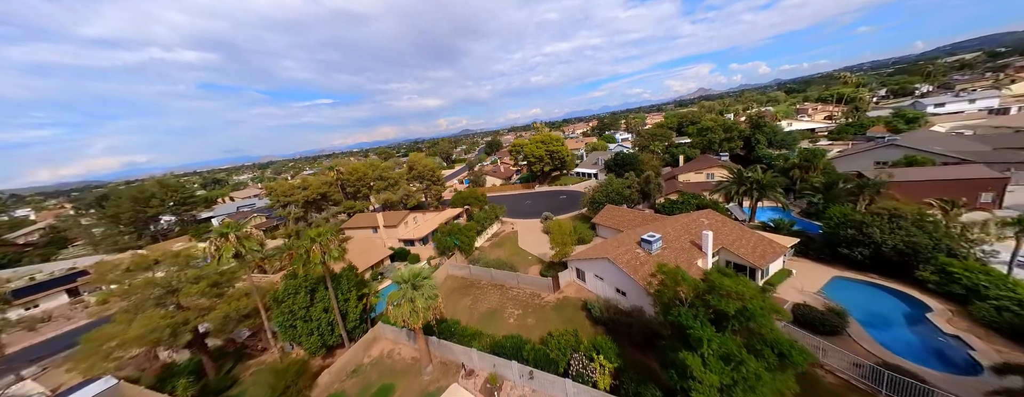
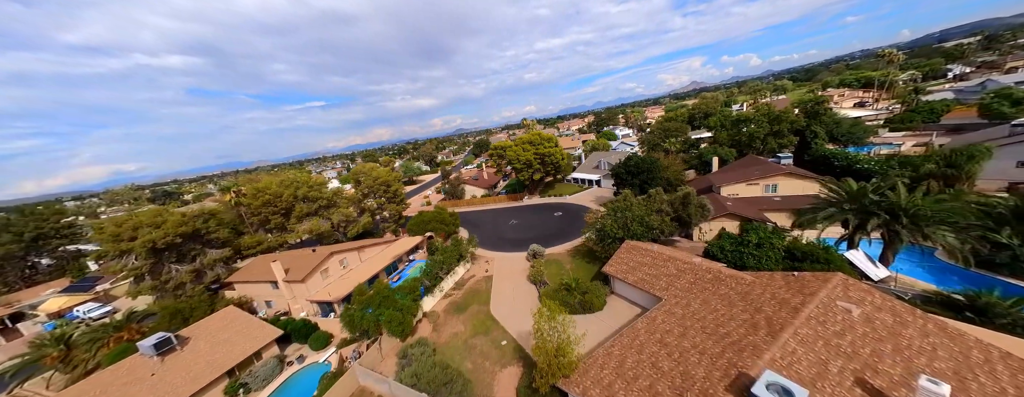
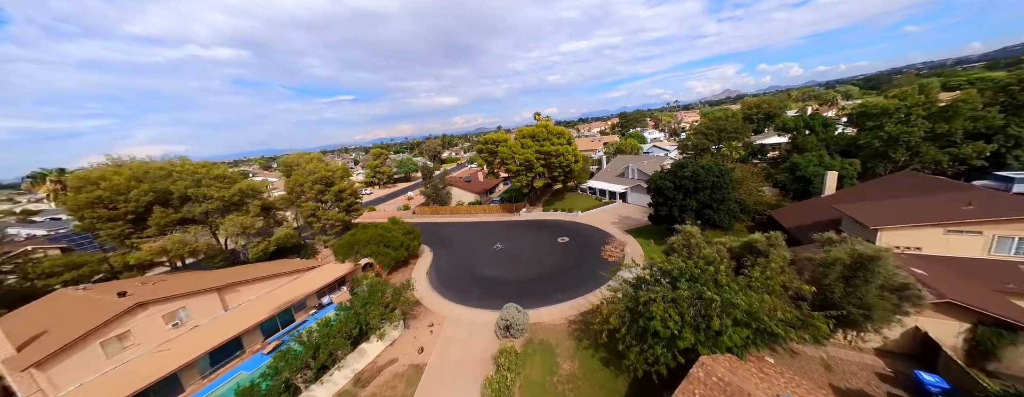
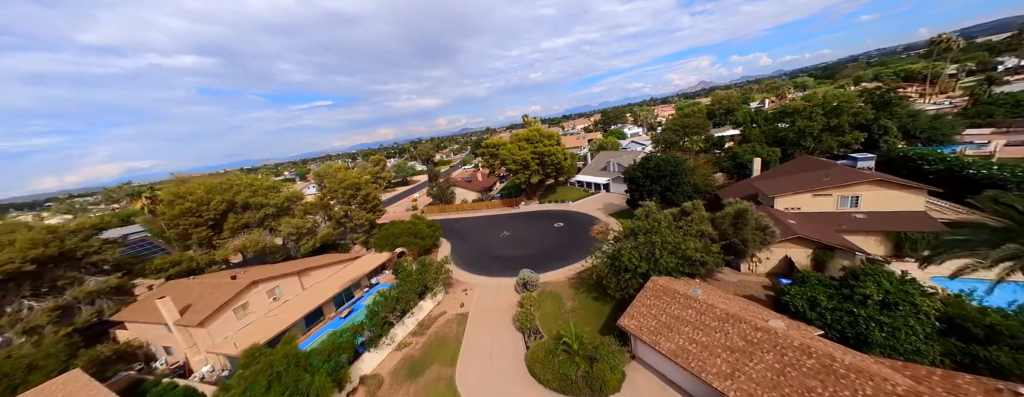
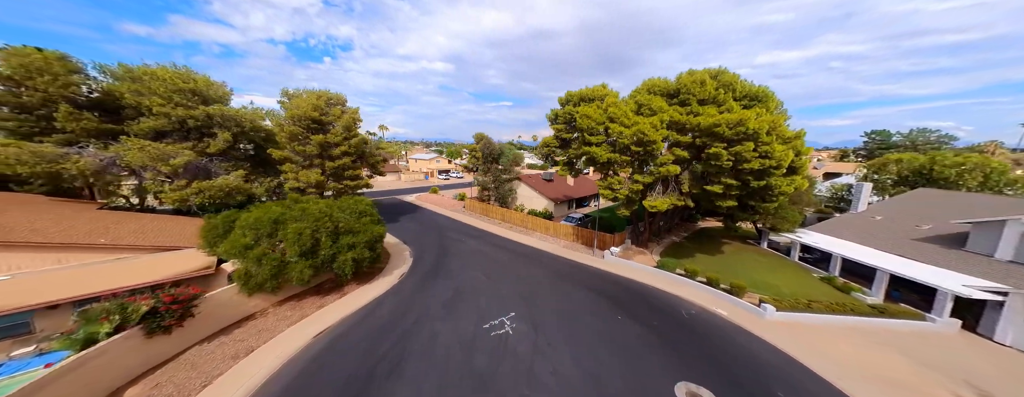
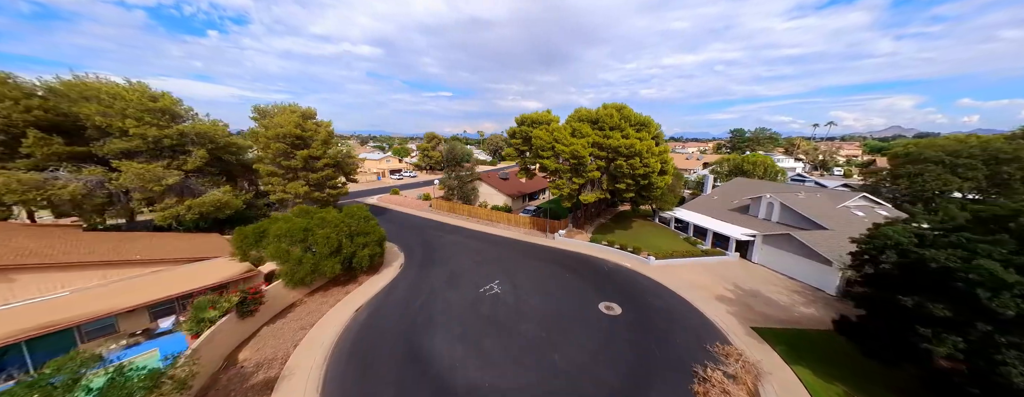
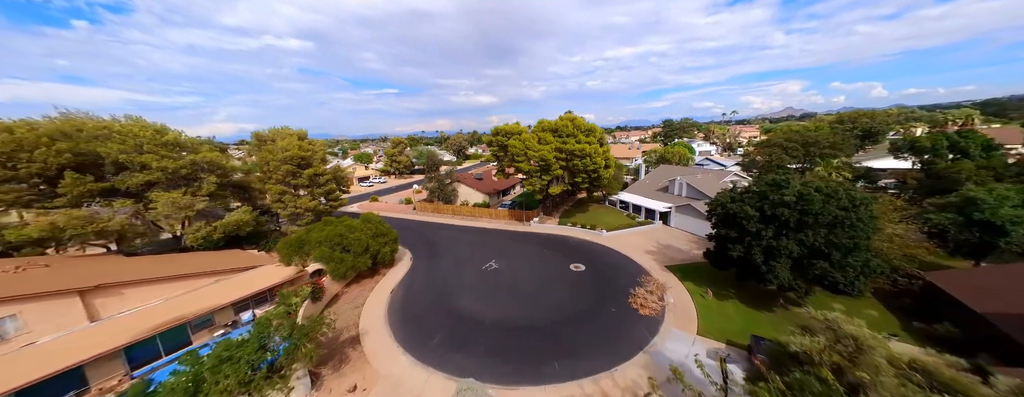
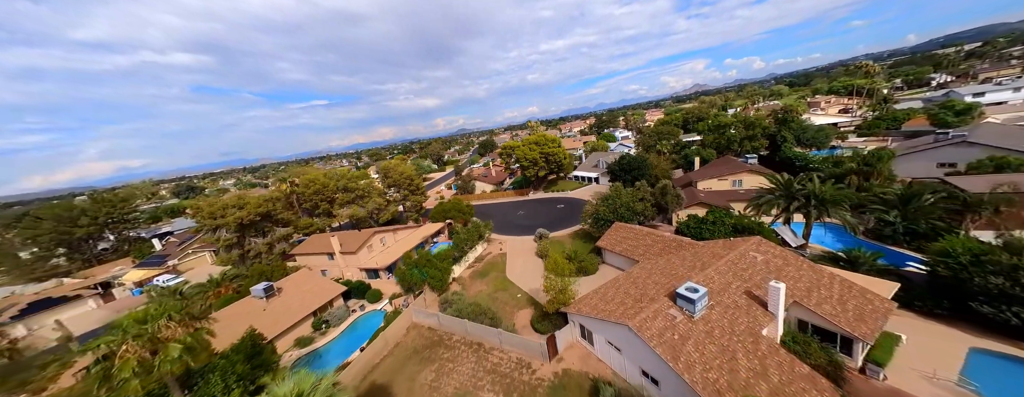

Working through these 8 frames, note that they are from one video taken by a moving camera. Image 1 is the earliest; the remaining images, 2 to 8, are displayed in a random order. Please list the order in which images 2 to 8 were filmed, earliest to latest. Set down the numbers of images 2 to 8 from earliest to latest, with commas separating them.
8, 2, 4, 3, 7, 6, 5
